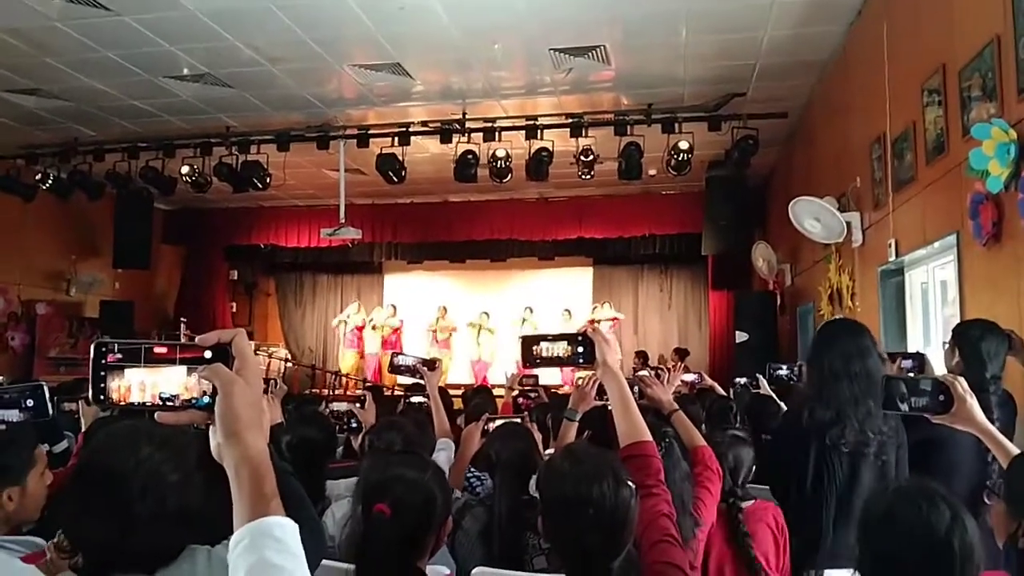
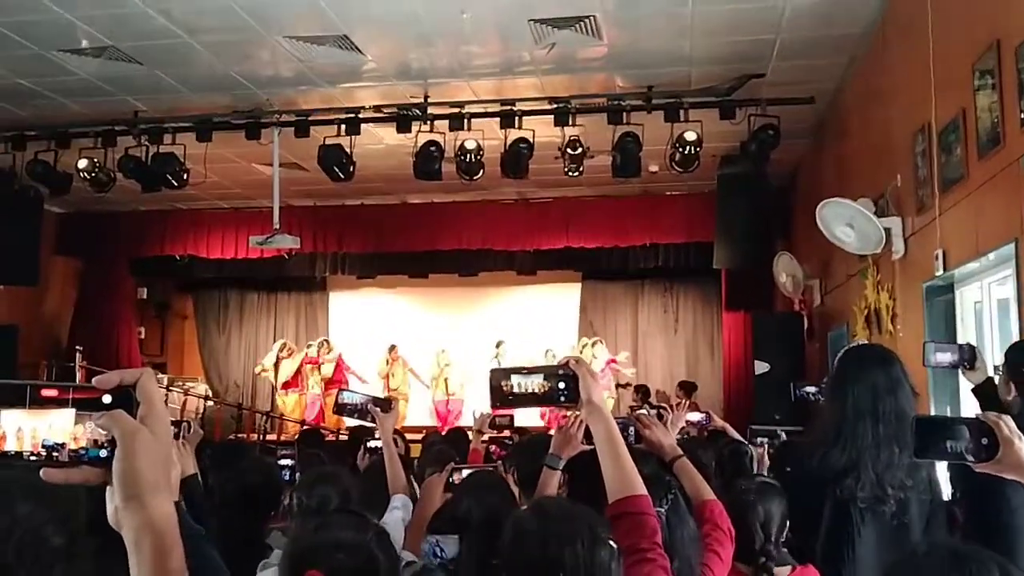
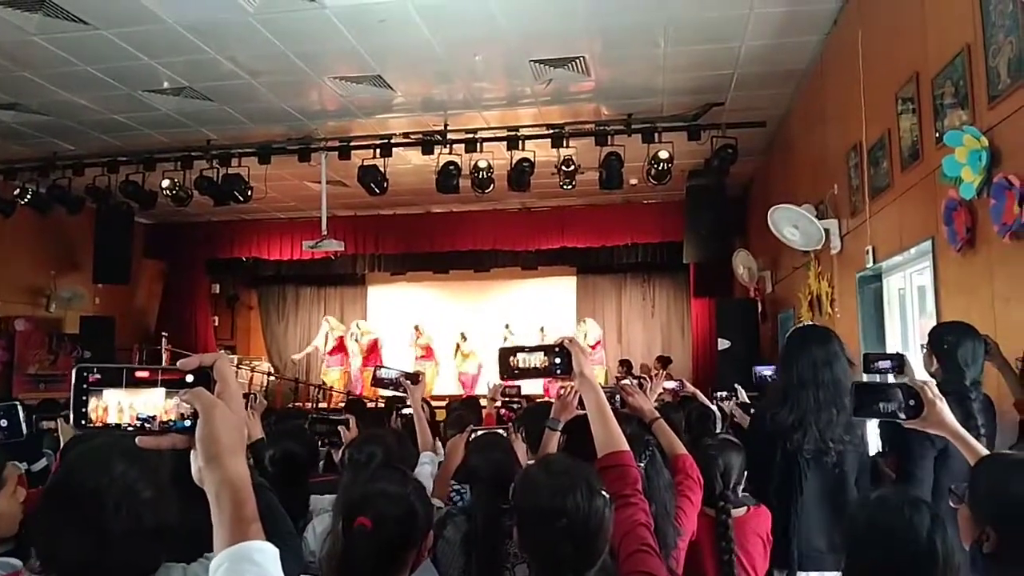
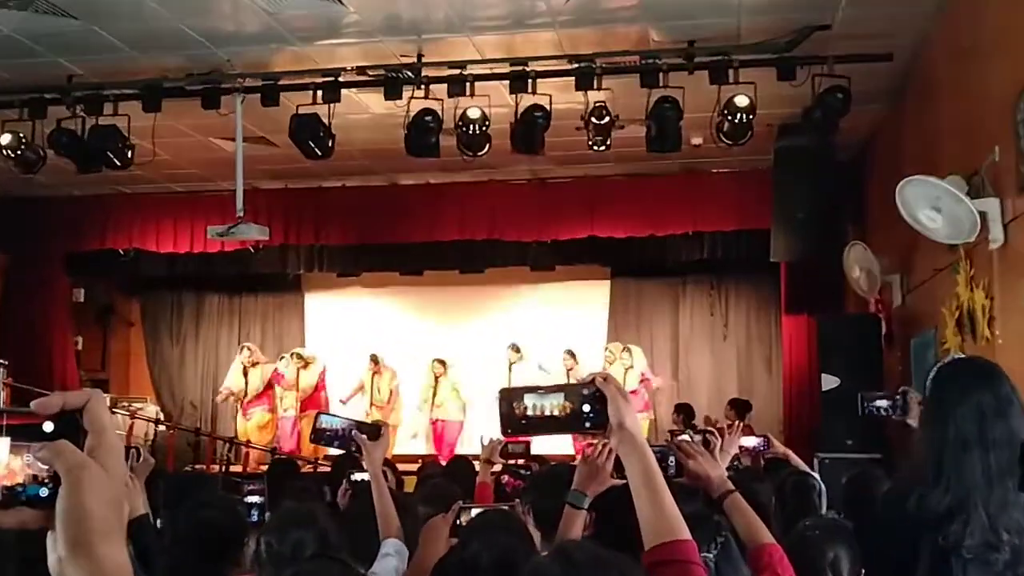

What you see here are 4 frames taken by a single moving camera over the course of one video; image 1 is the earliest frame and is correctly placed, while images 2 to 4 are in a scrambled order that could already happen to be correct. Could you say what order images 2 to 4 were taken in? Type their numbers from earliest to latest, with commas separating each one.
3, 2, 4
